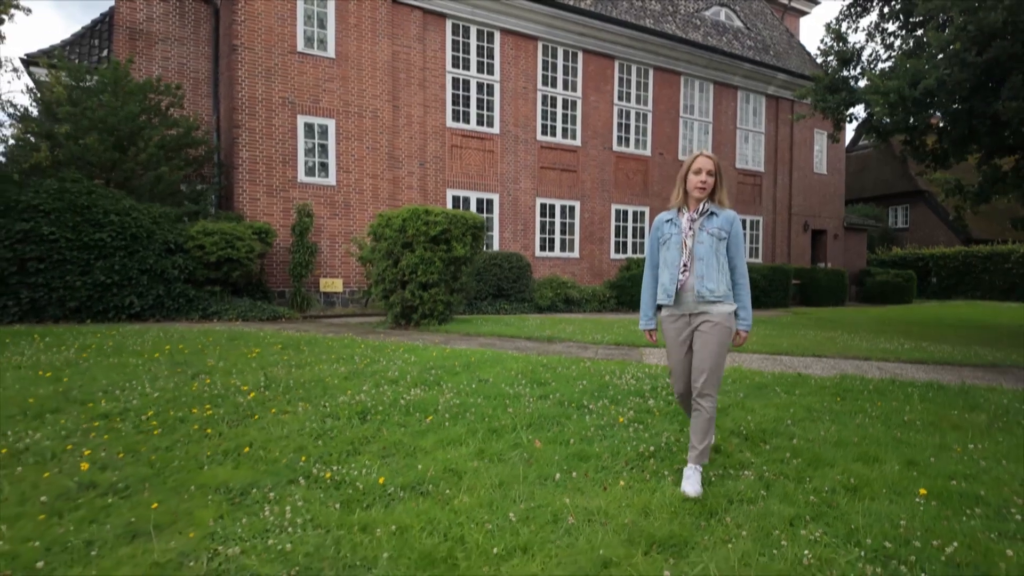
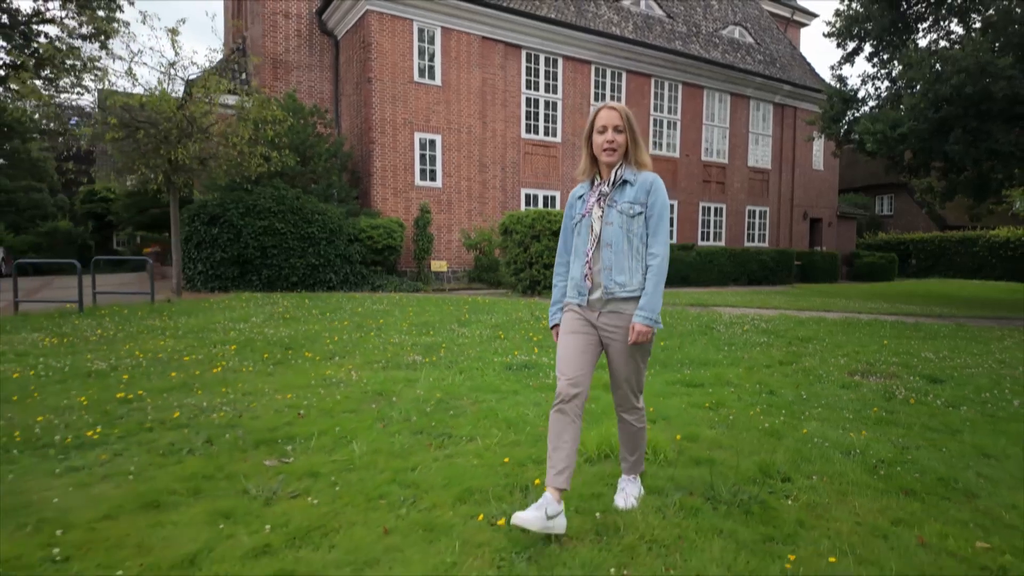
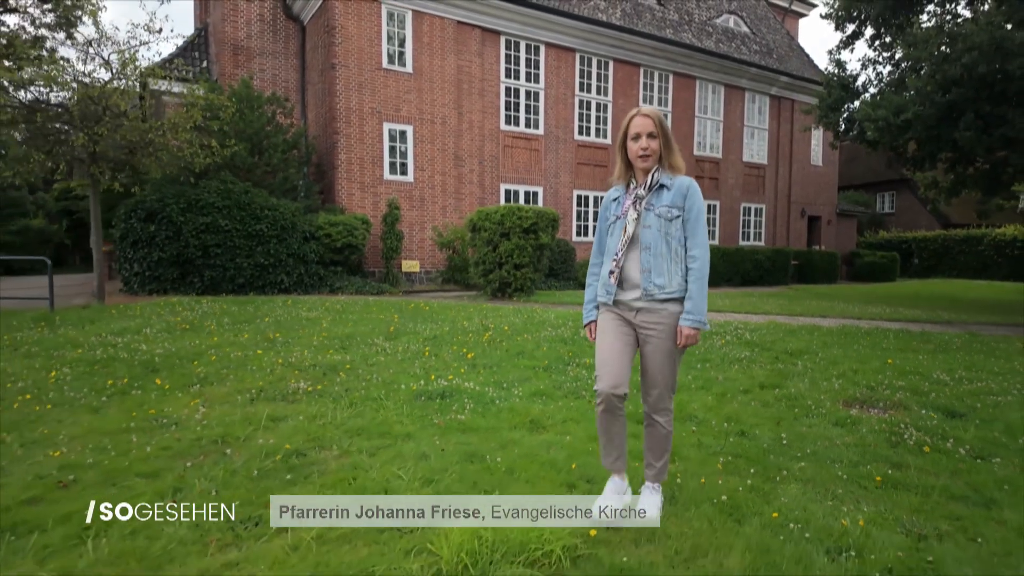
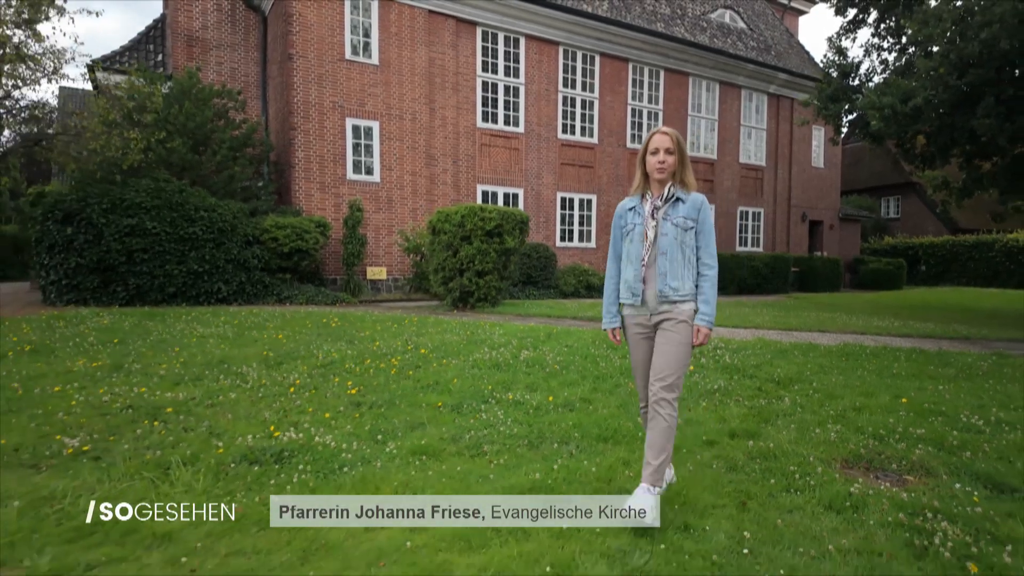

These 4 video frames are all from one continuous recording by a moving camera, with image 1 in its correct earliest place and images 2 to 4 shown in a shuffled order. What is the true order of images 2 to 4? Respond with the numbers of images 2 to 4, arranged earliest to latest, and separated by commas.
4, 3, 2
